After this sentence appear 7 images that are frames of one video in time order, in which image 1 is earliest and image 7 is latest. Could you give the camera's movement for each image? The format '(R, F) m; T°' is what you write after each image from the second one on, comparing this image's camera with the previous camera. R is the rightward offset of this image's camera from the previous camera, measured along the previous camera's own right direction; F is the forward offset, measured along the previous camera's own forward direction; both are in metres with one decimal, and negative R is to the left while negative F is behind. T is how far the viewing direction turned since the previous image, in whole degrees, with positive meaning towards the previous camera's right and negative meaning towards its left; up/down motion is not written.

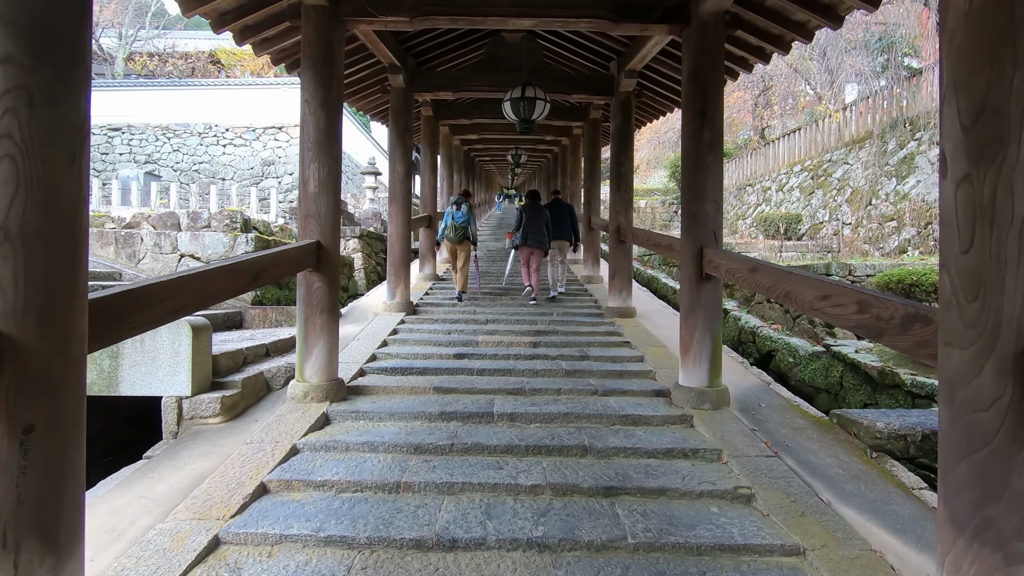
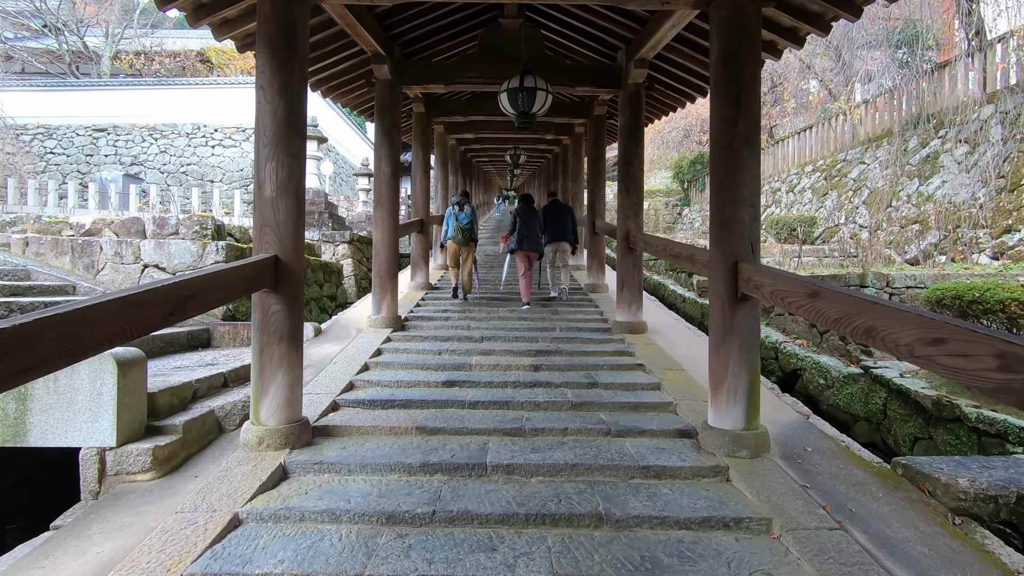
(0.0, +0.6) m; 0°
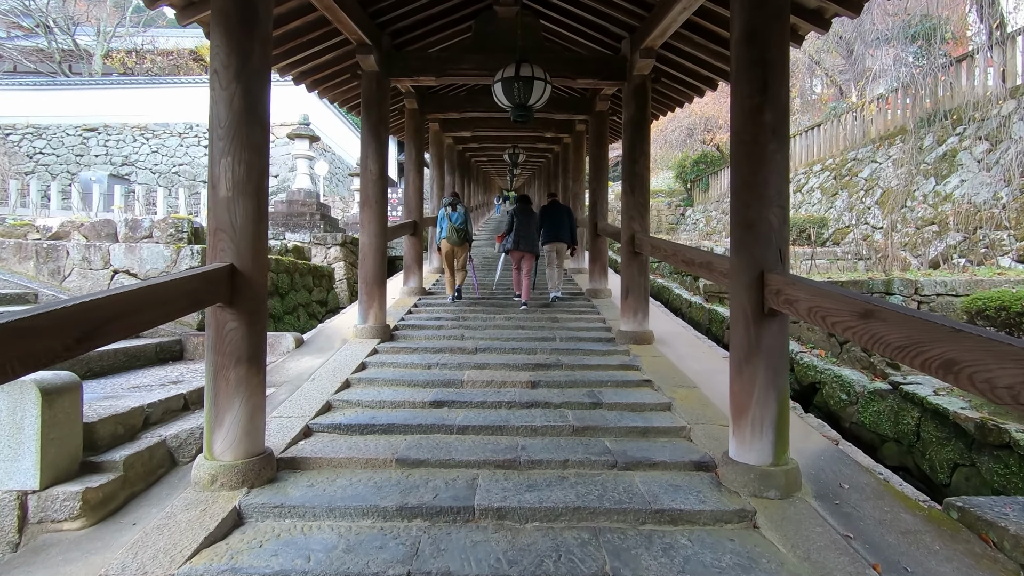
(0.0, +0.4) m; 0°
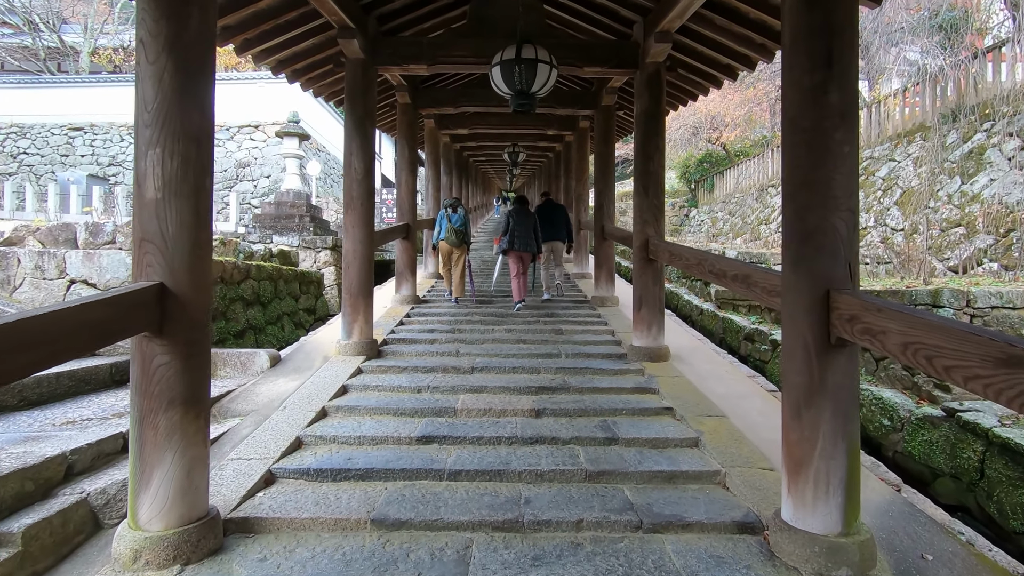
(0.0, +0.5) m; 0°
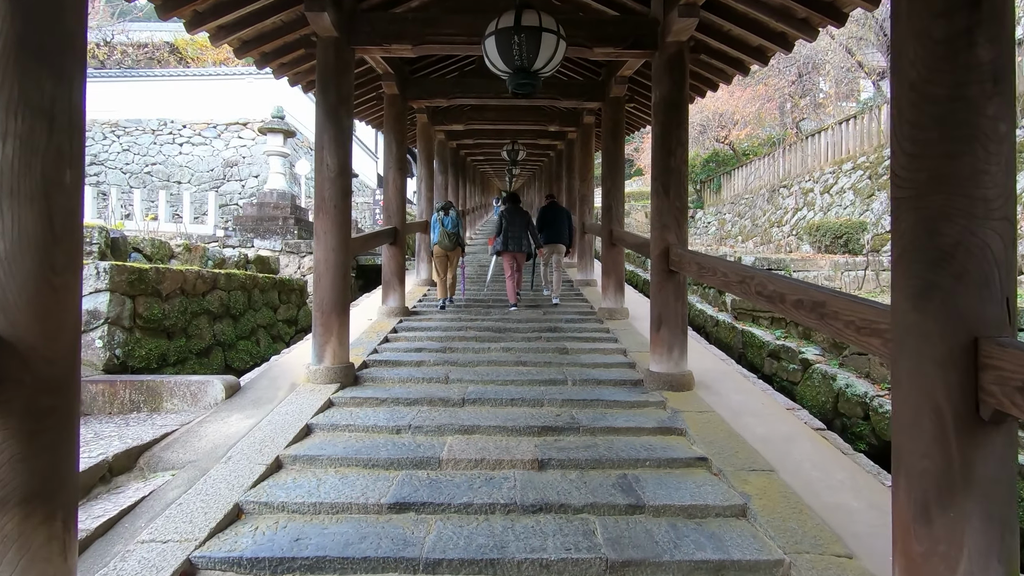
(0.0, +0.6) m; 0°
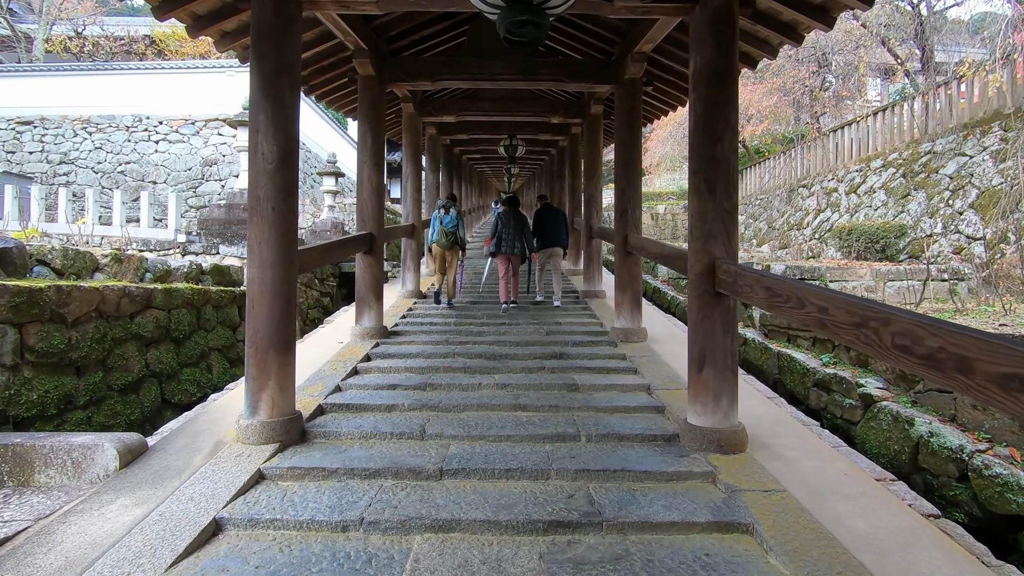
(0.0, +0.9) m; 0°
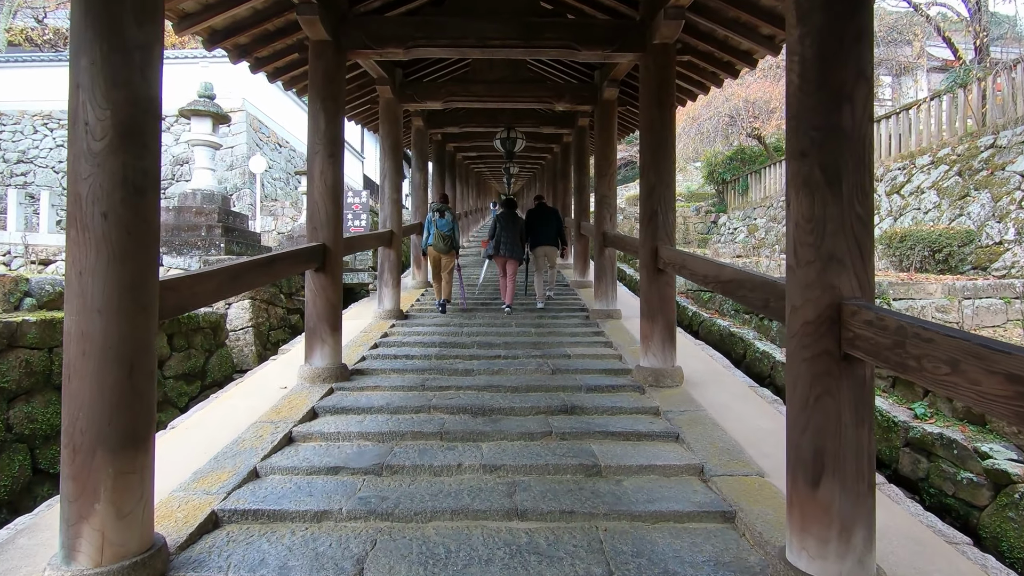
(0.0, +1.1) m; 0°
